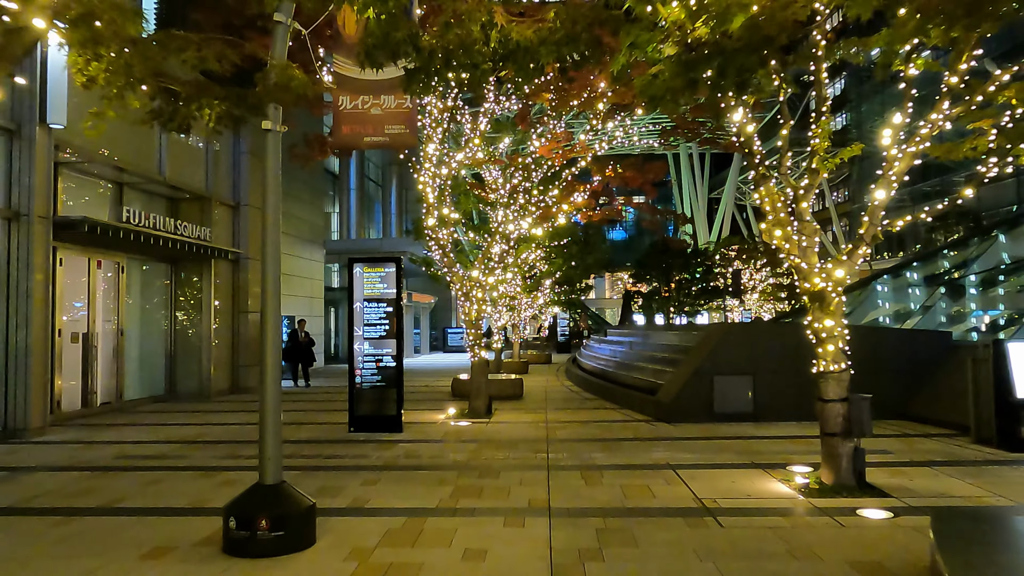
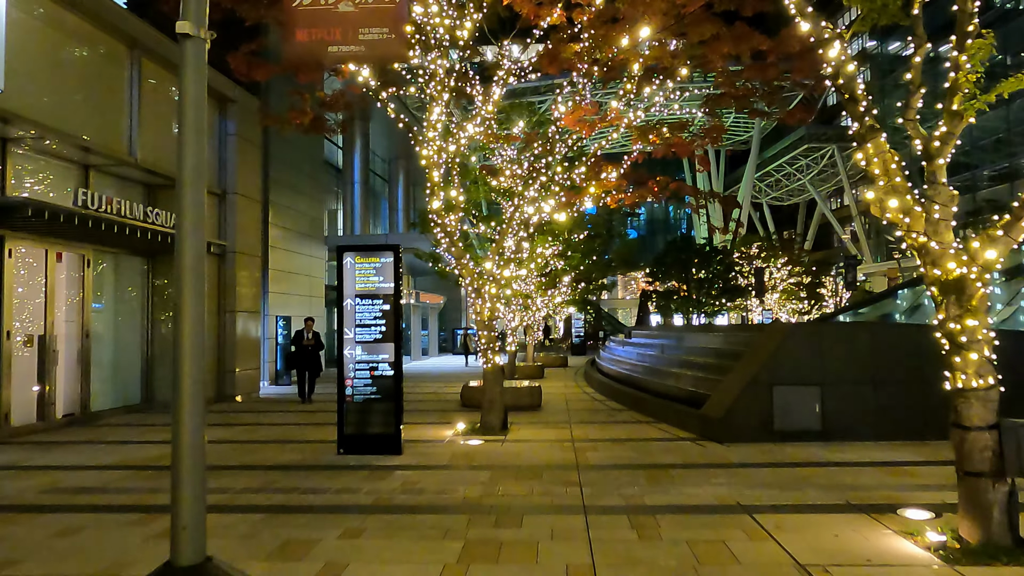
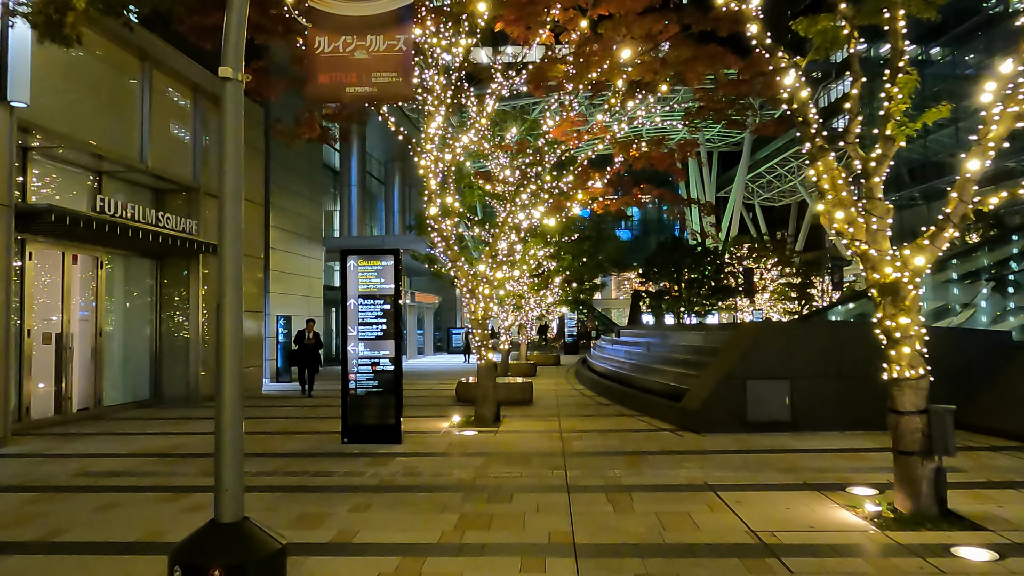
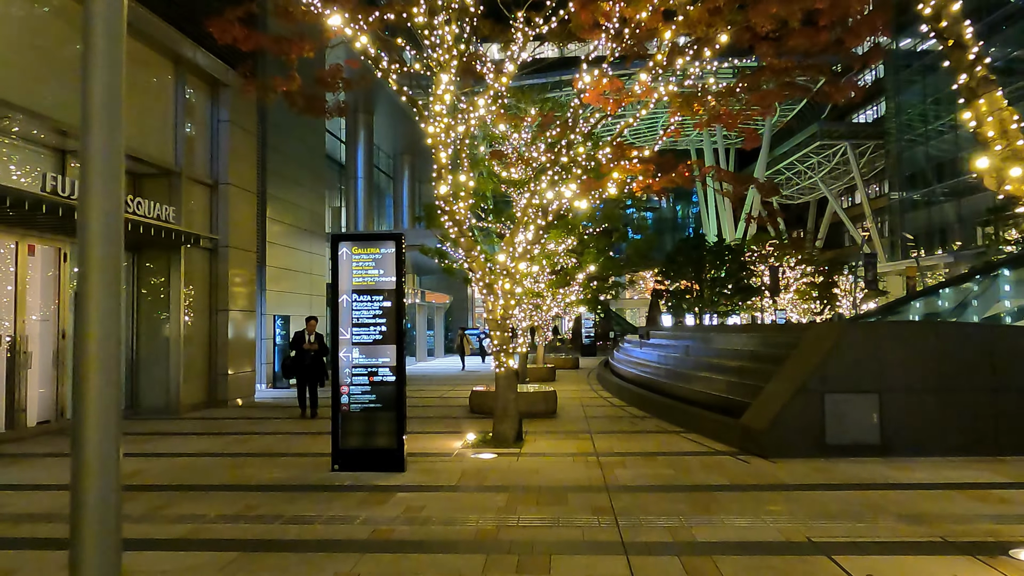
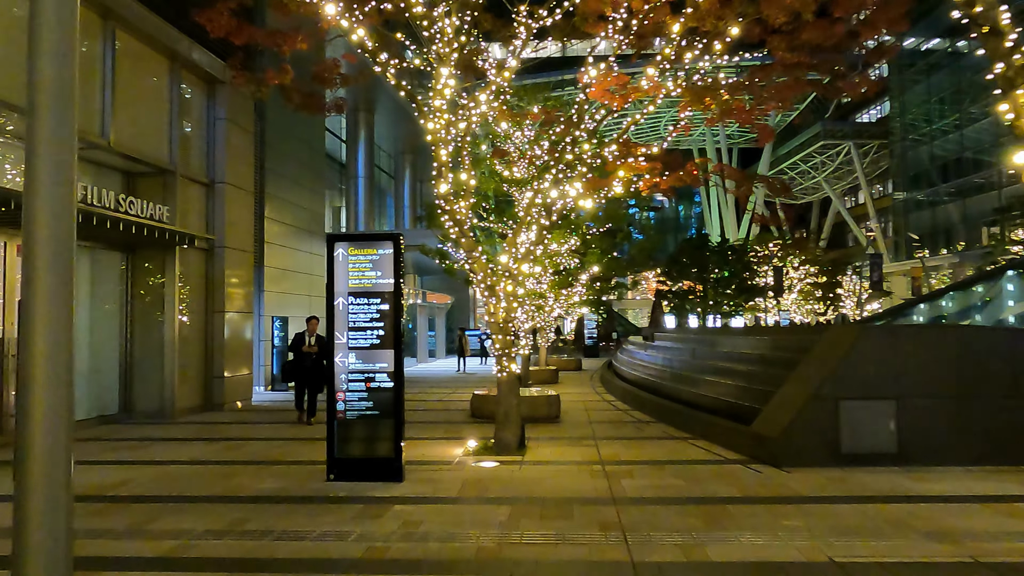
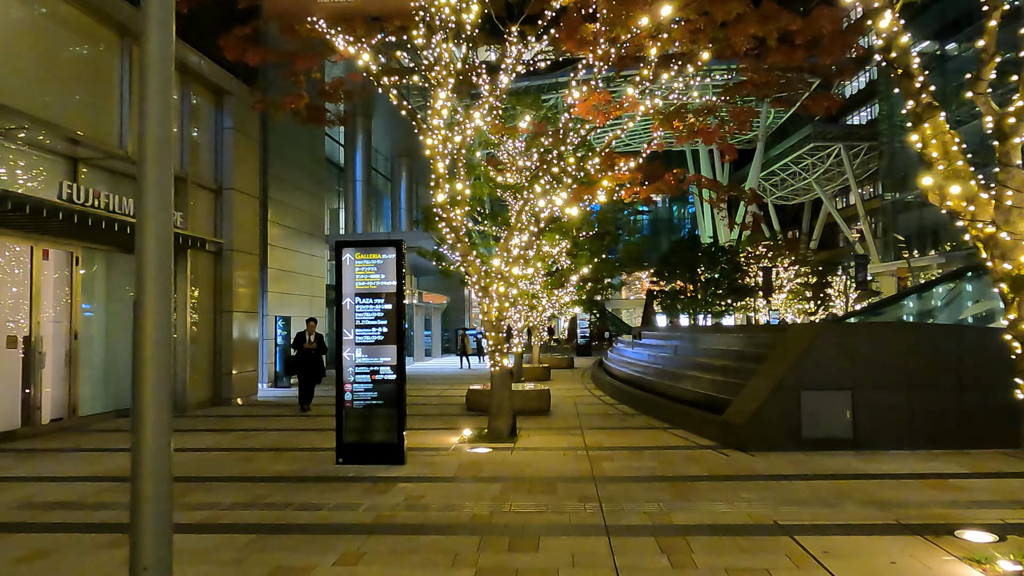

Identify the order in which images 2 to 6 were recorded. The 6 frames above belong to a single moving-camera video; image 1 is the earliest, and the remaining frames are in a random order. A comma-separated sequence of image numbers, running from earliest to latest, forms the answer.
3, 2, 6, 4, 5
